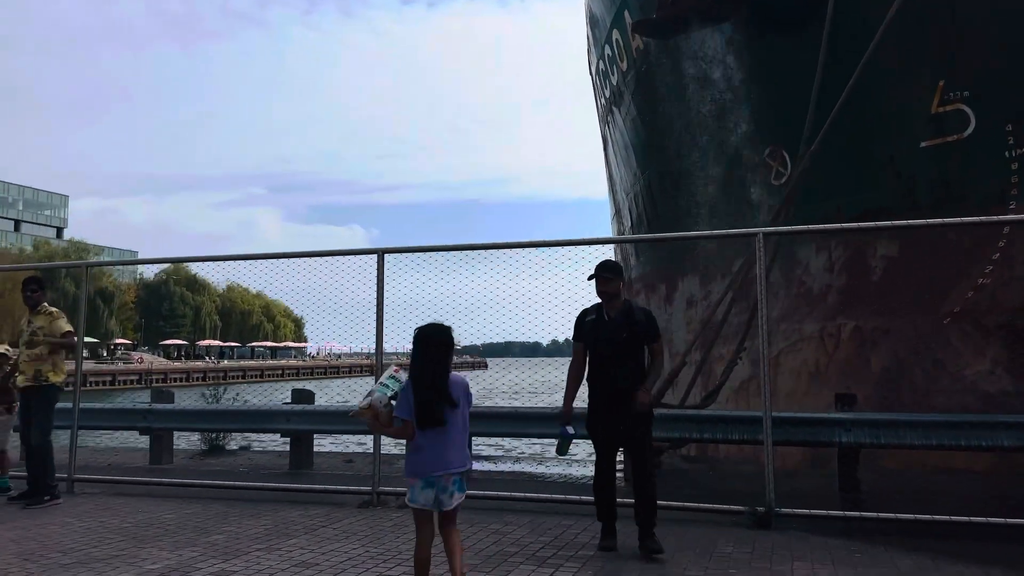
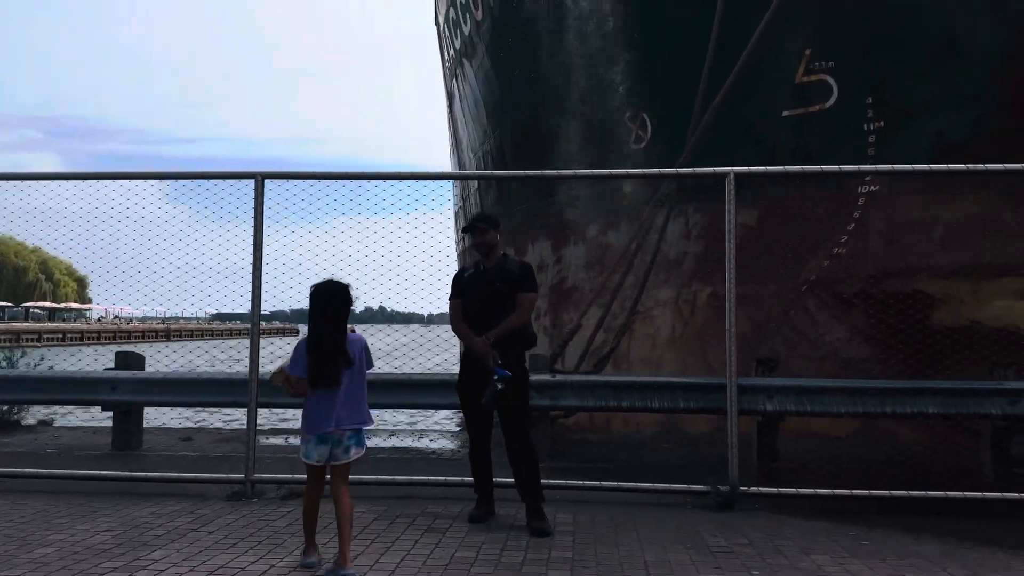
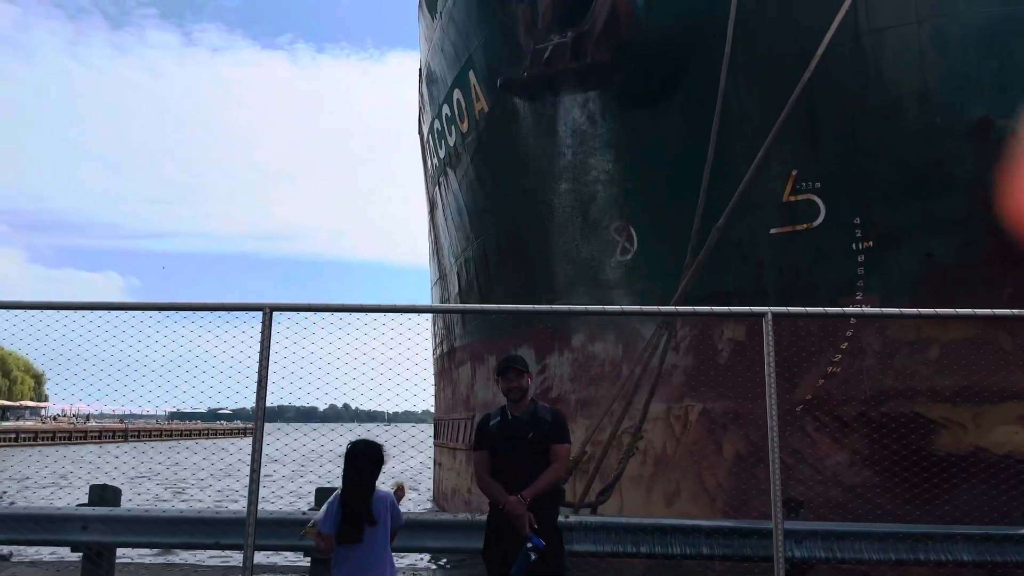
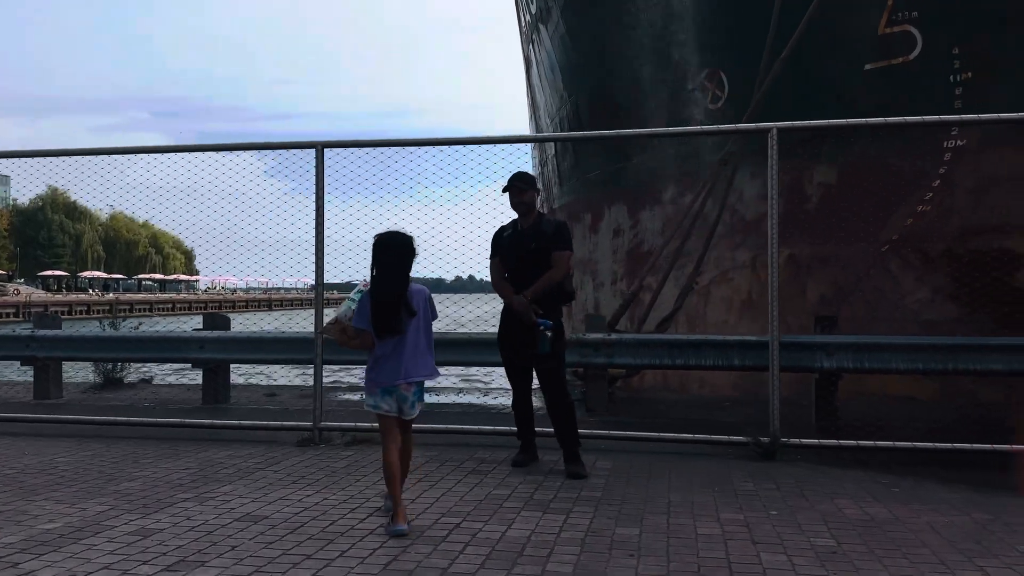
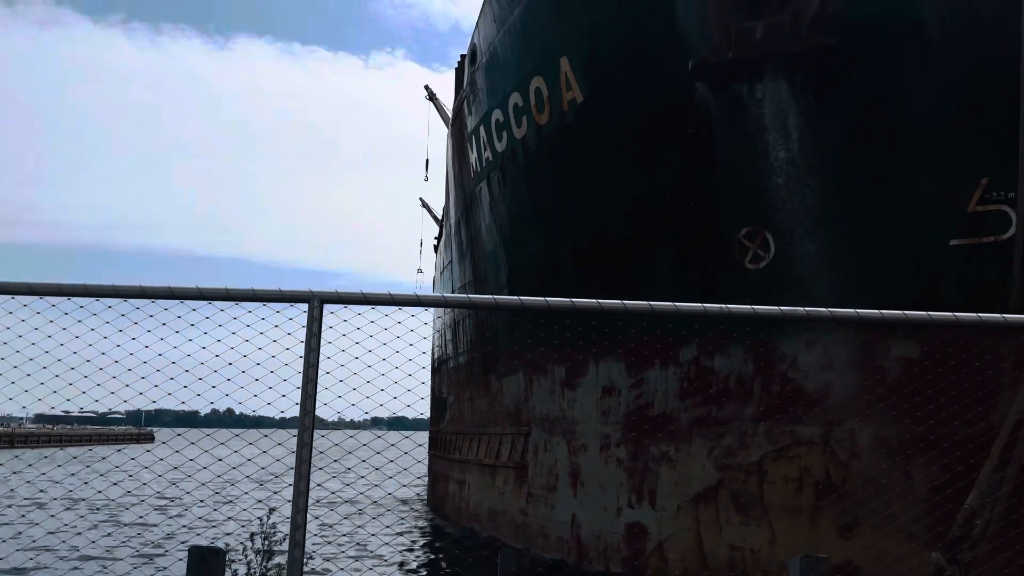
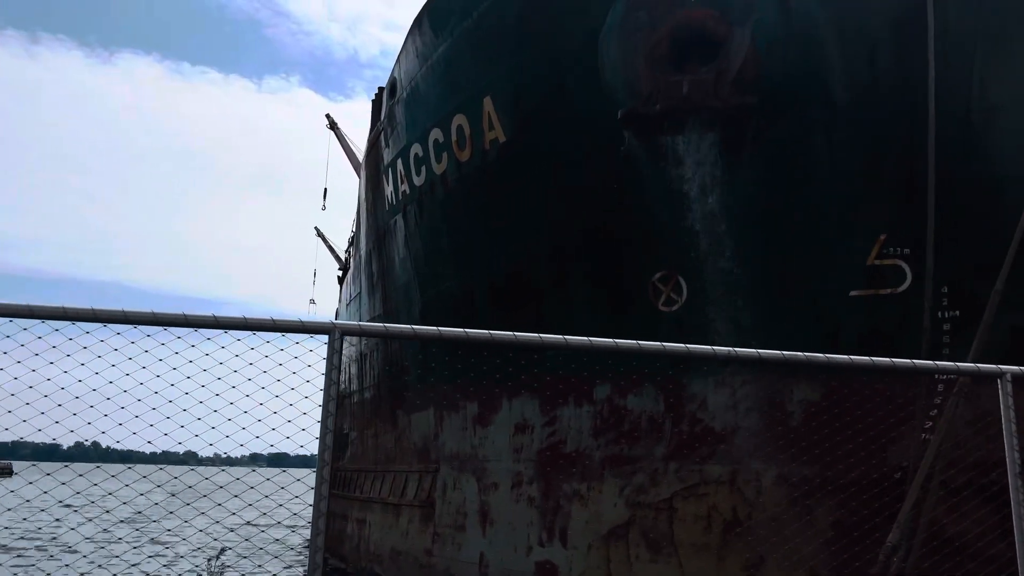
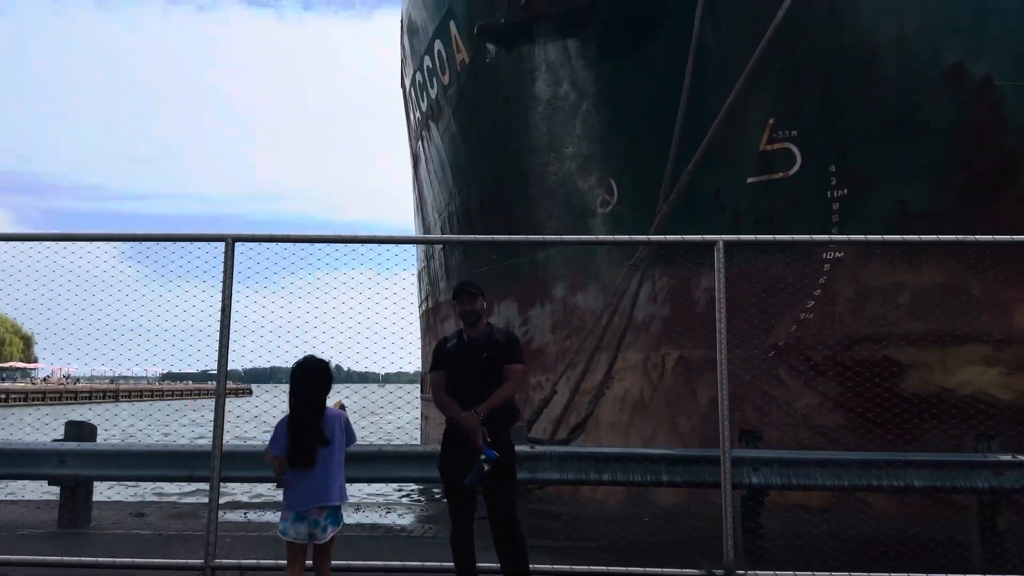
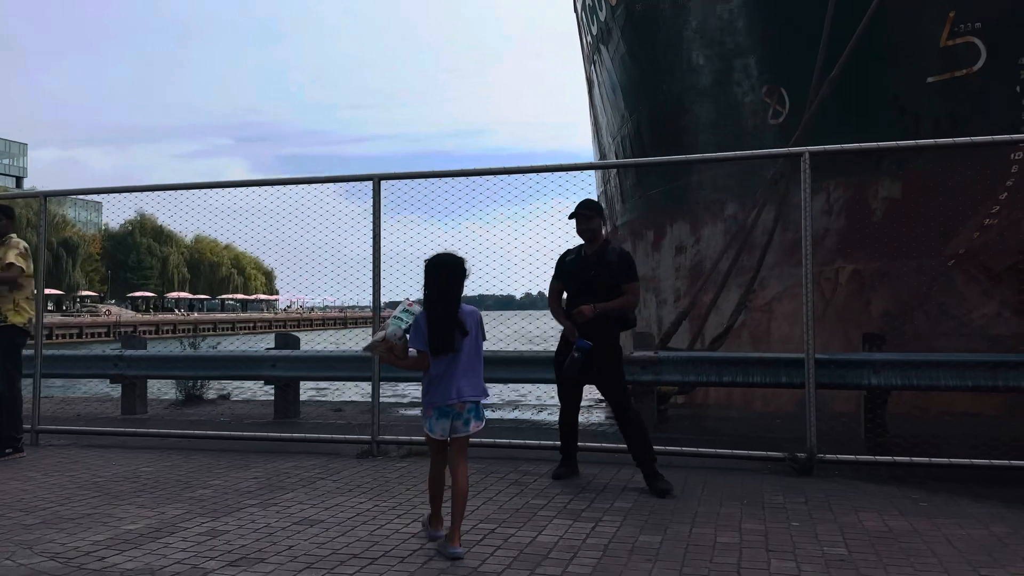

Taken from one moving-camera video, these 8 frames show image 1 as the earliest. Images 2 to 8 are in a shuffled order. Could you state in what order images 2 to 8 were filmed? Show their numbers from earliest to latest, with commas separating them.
8, 4, 2, 7, 3, 5, 6
